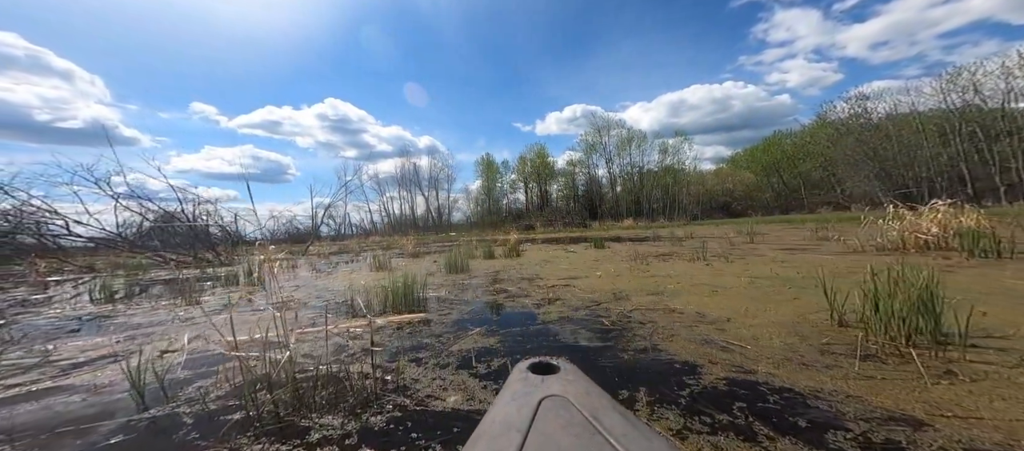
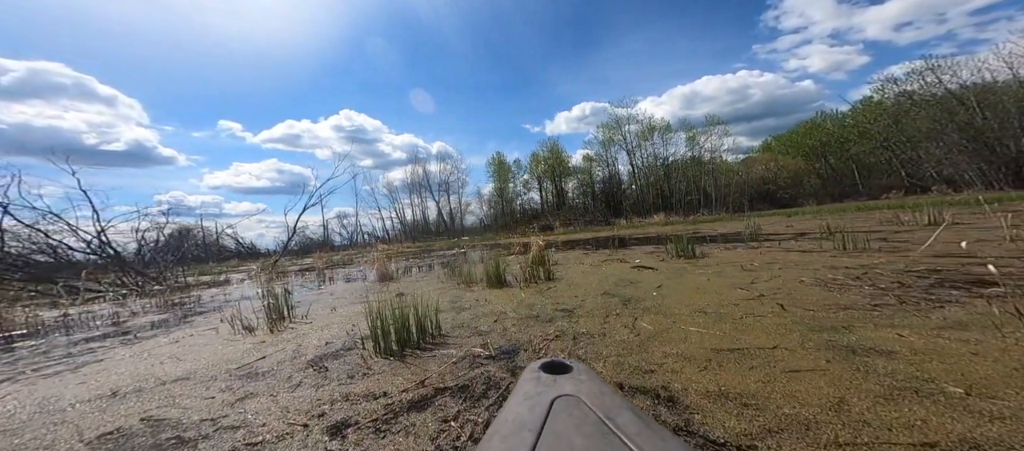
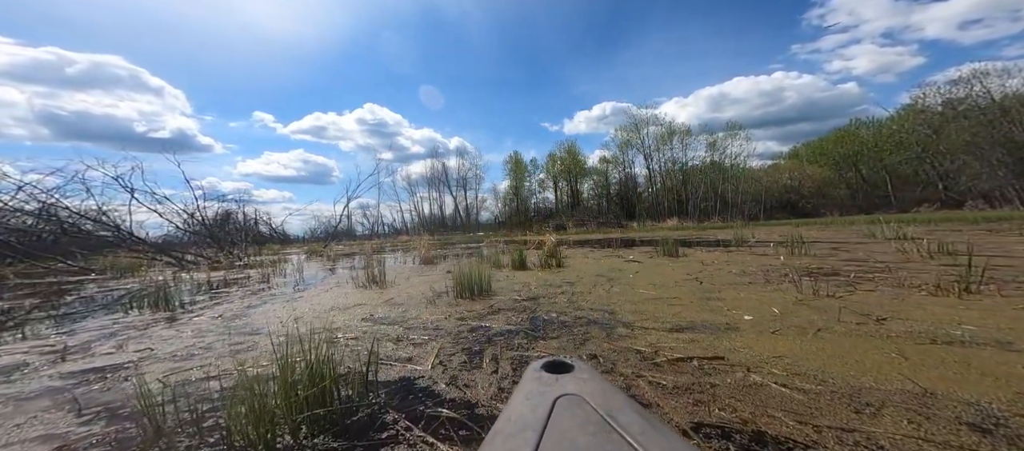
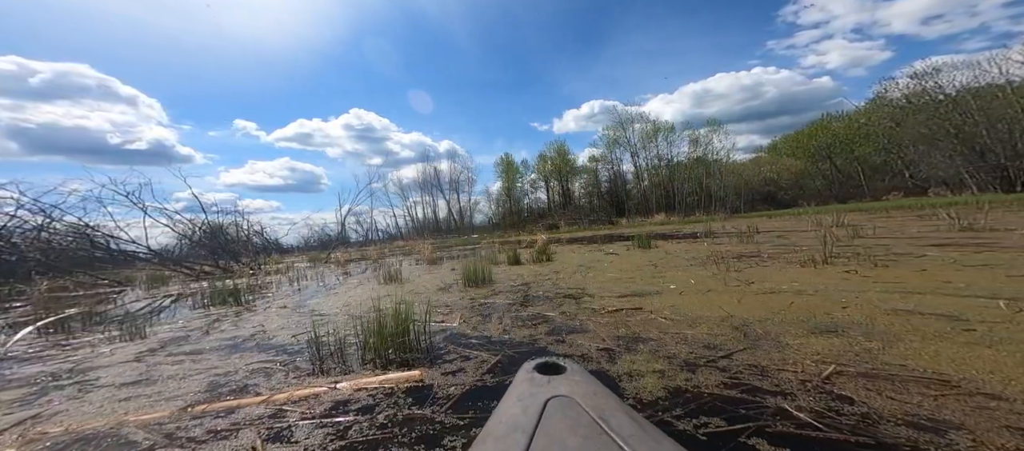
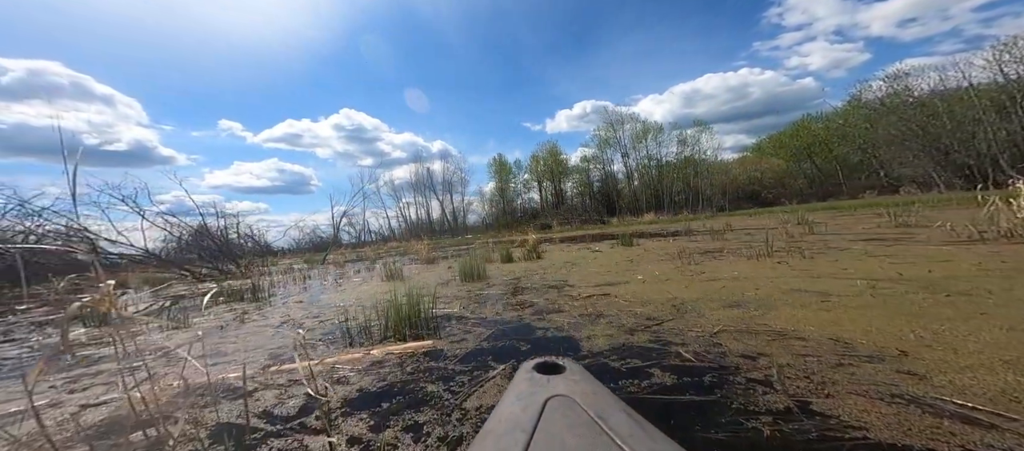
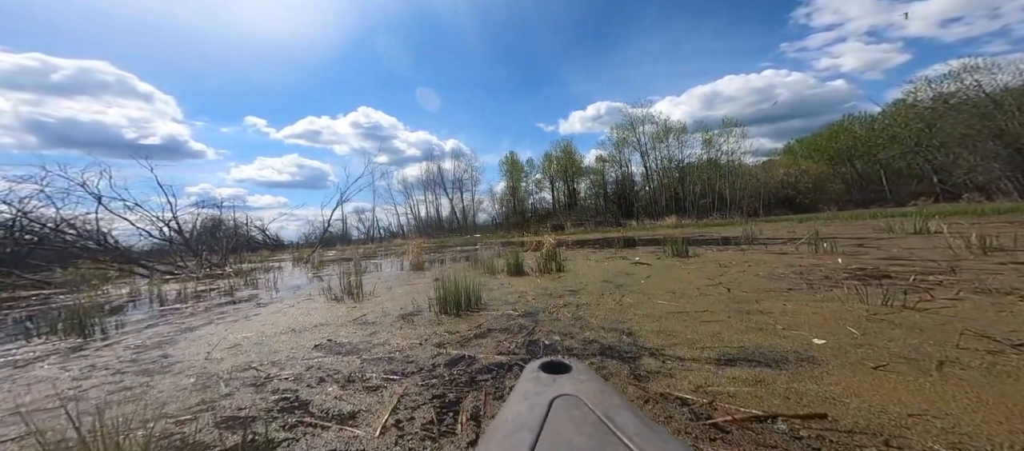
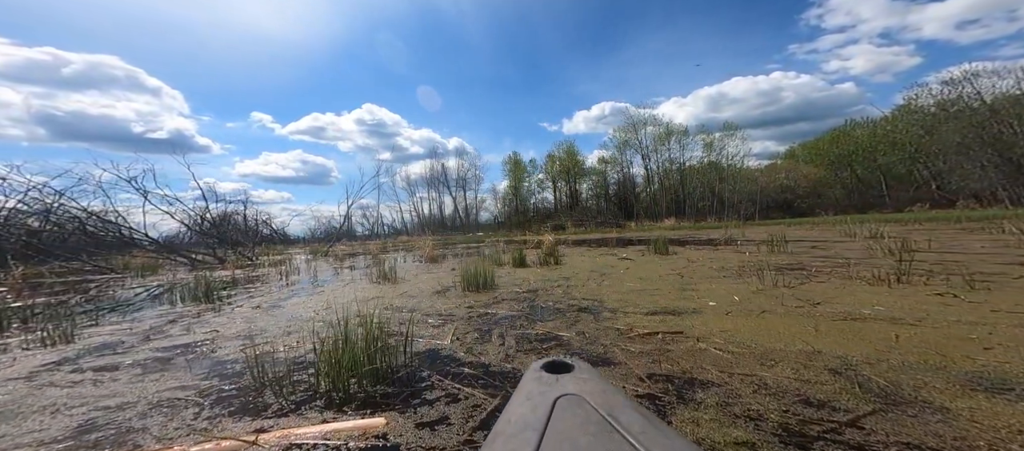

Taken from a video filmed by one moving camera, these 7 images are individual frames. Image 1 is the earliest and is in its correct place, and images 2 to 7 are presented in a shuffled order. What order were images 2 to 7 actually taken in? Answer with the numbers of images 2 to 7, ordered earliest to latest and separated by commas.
5, 4, 7, 3, 6, 2
